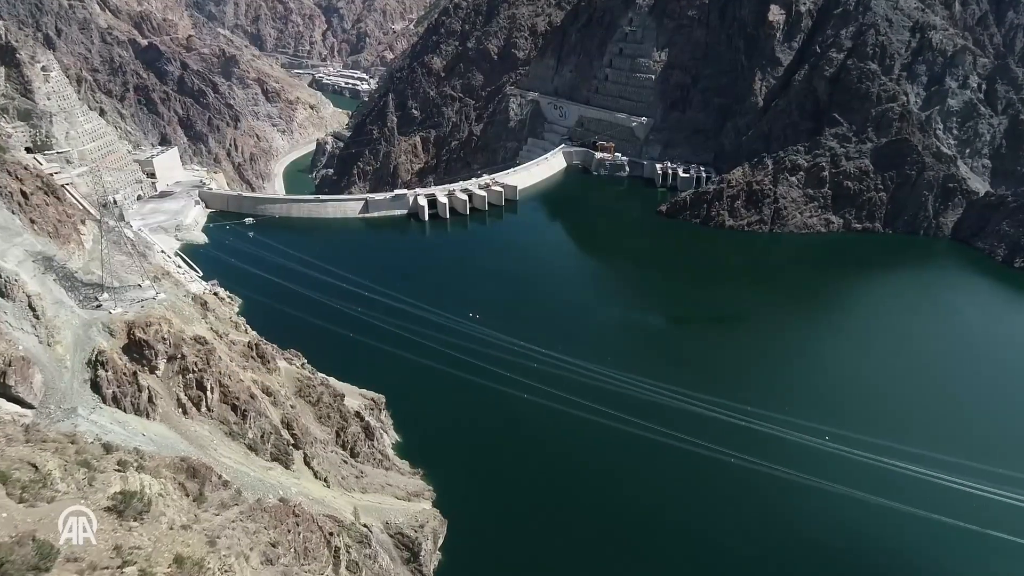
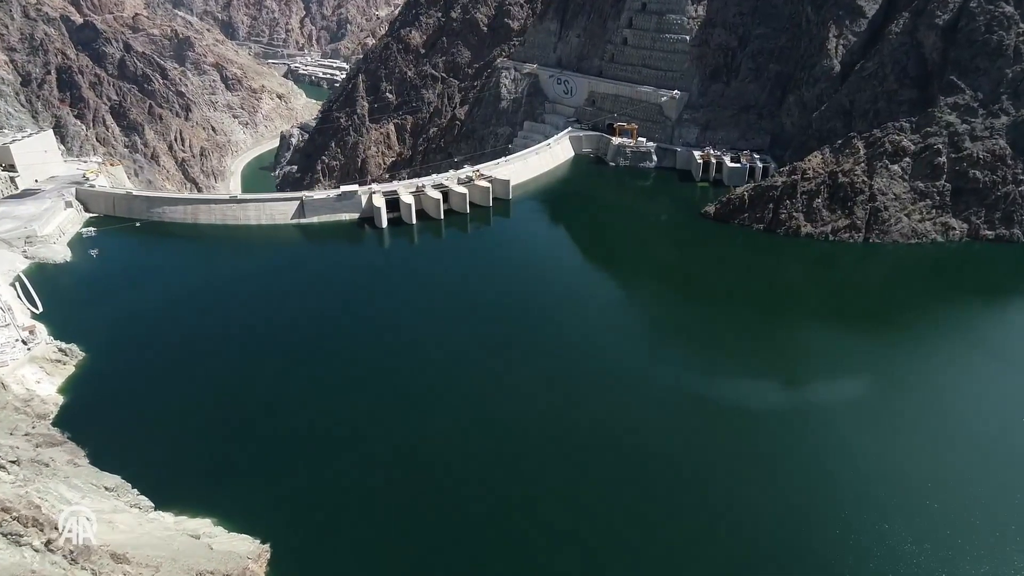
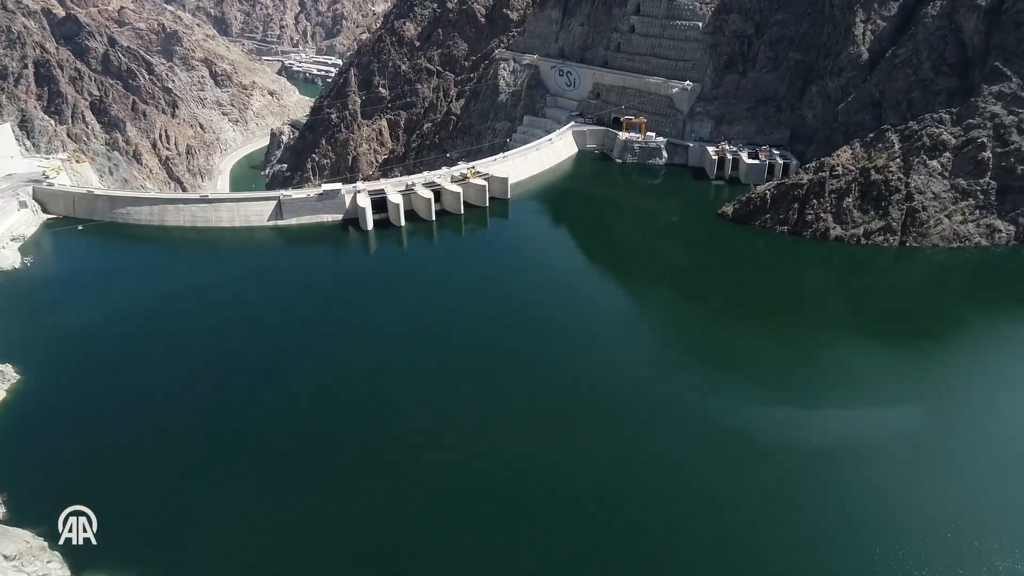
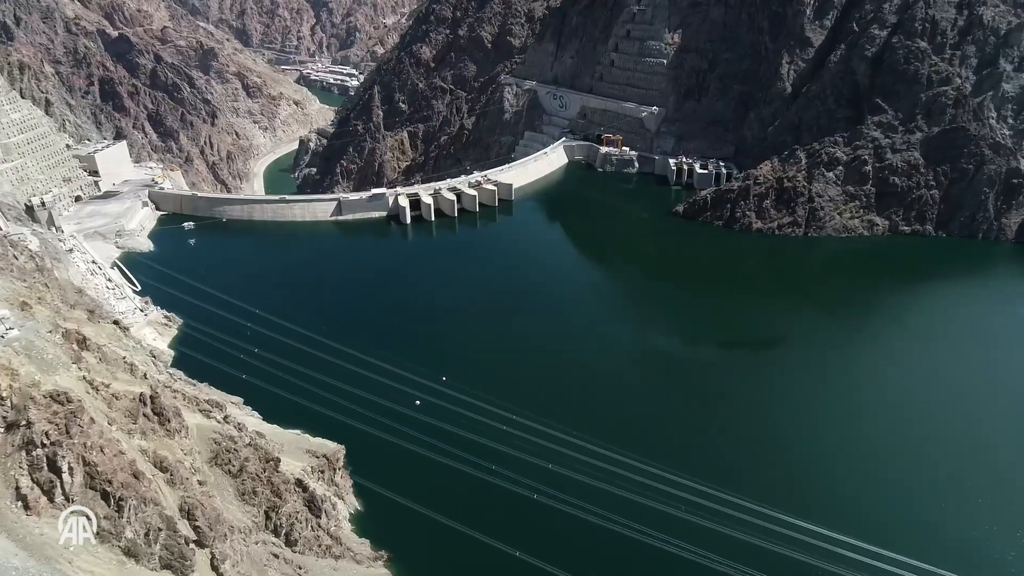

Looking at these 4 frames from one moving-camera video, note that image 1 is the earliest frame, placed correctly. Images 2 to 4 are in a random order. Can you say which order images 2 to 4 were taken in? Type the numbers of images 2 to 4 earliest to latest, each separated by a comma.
4, 2, 3
